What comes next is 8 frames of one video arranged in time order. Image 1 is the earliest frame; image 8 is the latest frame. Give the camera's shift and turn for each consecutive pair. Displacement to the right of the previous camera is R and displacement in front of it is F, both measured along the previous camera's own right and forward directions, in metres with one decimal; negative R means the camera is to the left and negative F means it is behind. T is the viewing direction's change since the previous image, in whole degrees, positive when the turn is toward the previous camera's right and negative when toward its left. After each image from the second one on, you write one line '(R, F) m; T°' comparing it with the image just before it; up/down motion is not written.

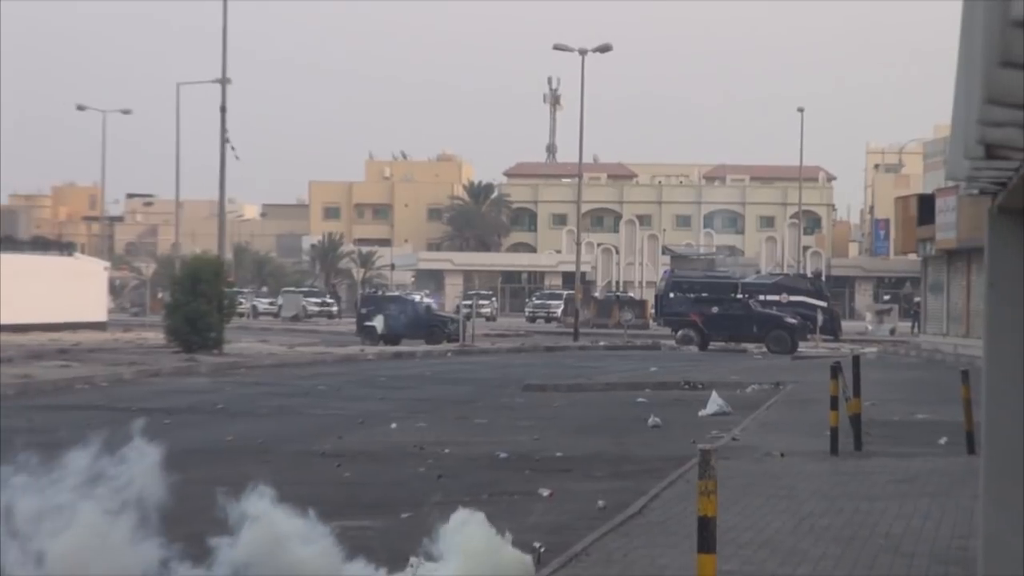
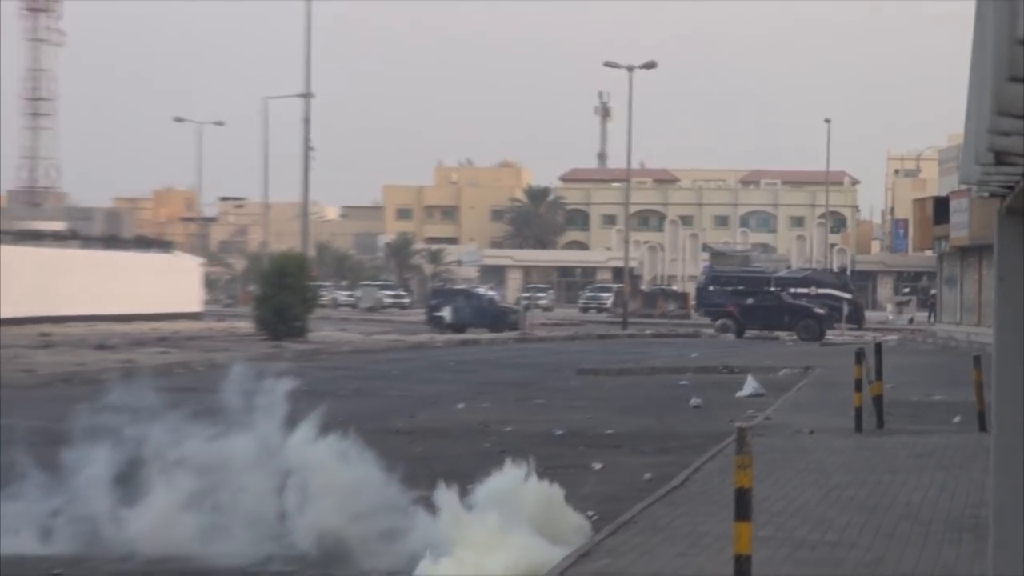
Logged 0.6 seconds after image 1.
(-0.1, -1.1) m; -2°
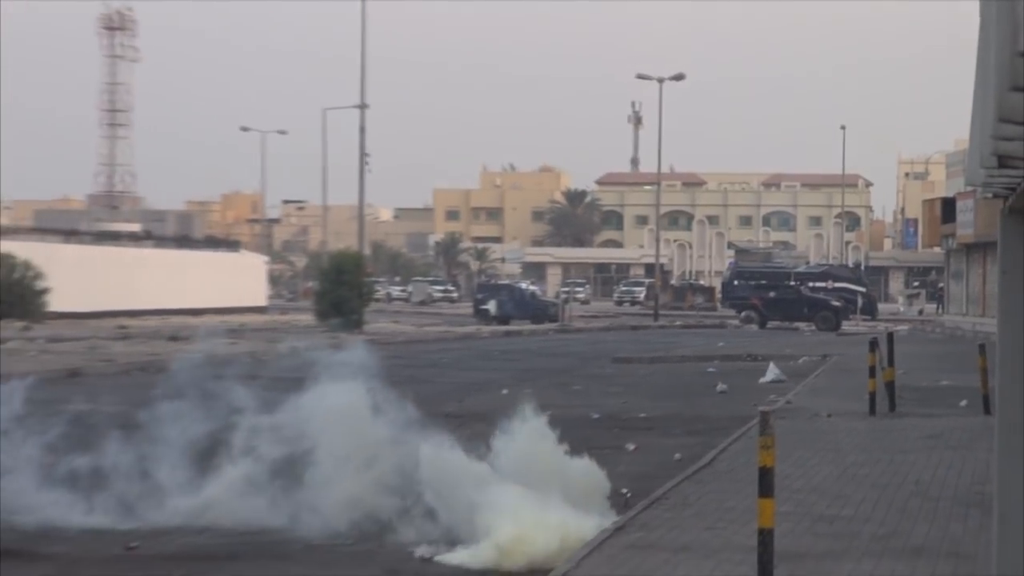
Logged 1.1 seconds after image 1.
(0.0, -0.9) m; -2°
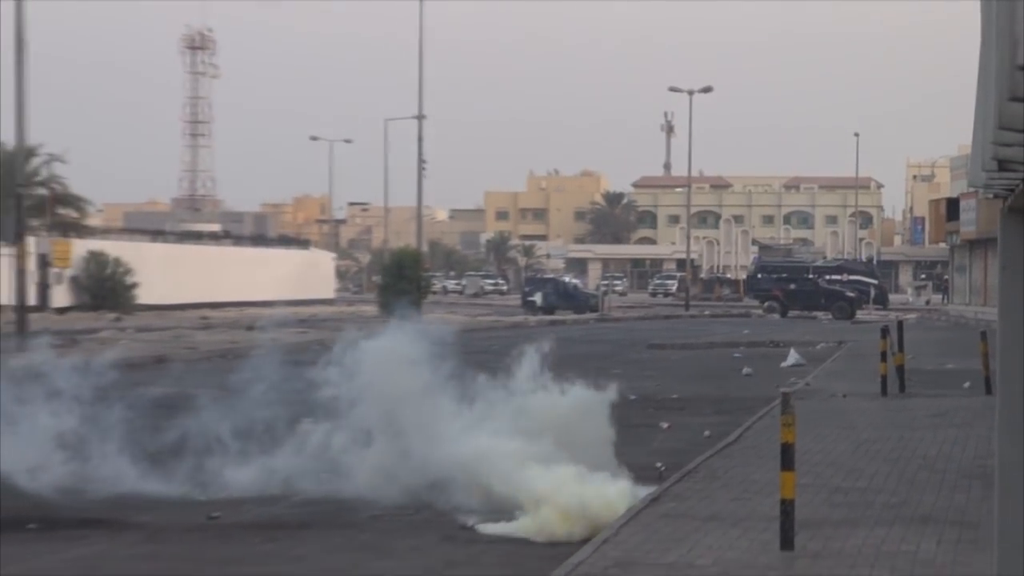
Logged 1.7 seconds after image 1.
(+0.1, -1.2) m; -2°
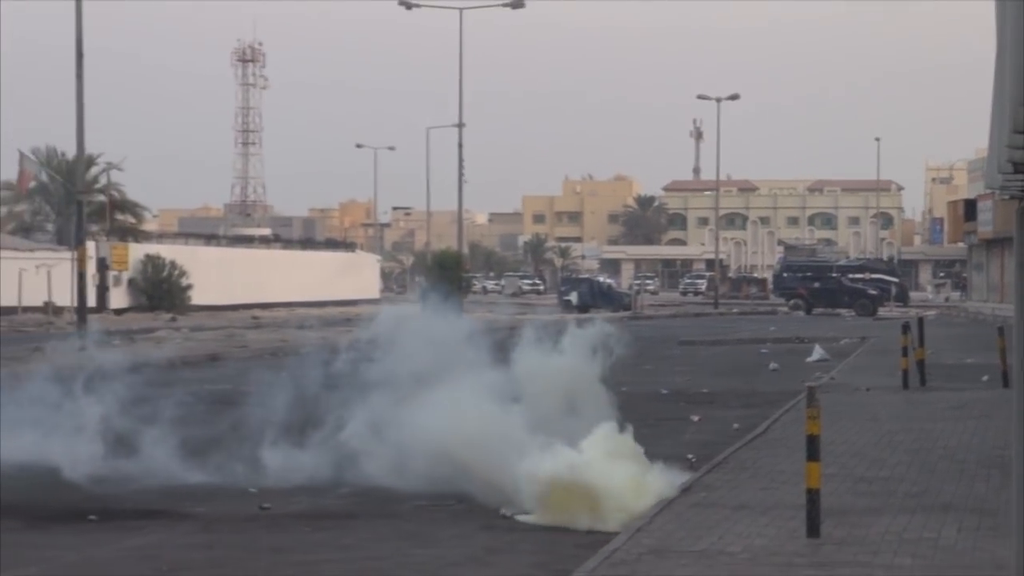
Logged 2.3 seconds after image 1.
(0.0, -0.6) m; -2°
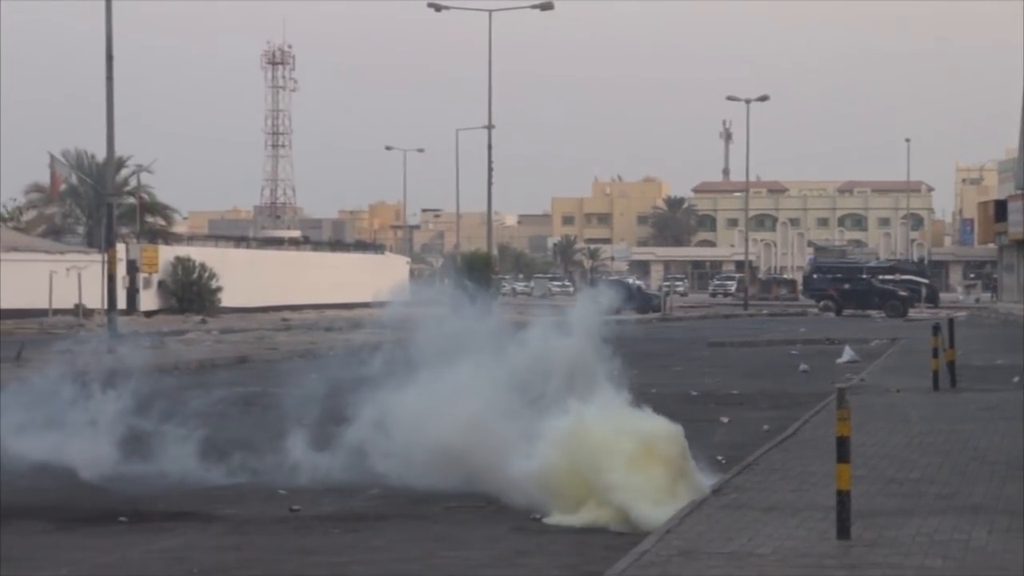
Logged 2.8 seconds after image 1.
(-0.1, 0.0) m; -1°
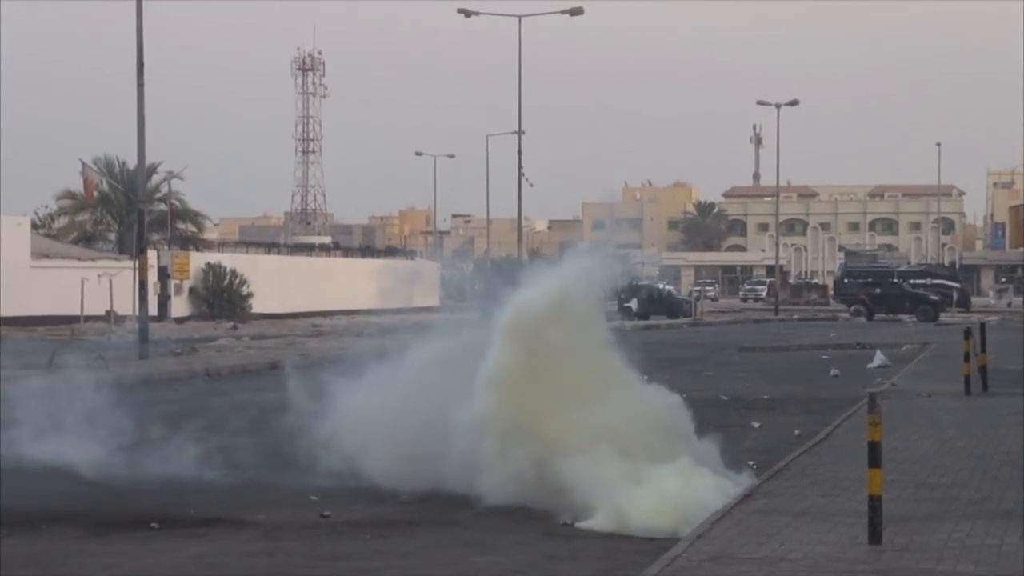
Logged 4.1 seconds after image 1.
(-0.1, 0.0) m; -1°
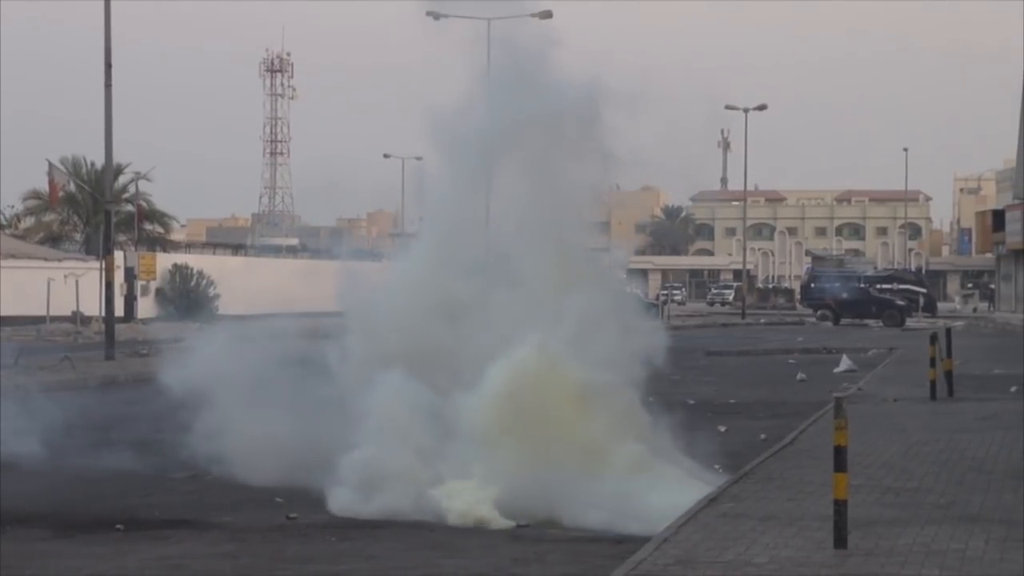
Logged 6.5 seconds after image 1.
(+0.1, 0.0) m; +1°
